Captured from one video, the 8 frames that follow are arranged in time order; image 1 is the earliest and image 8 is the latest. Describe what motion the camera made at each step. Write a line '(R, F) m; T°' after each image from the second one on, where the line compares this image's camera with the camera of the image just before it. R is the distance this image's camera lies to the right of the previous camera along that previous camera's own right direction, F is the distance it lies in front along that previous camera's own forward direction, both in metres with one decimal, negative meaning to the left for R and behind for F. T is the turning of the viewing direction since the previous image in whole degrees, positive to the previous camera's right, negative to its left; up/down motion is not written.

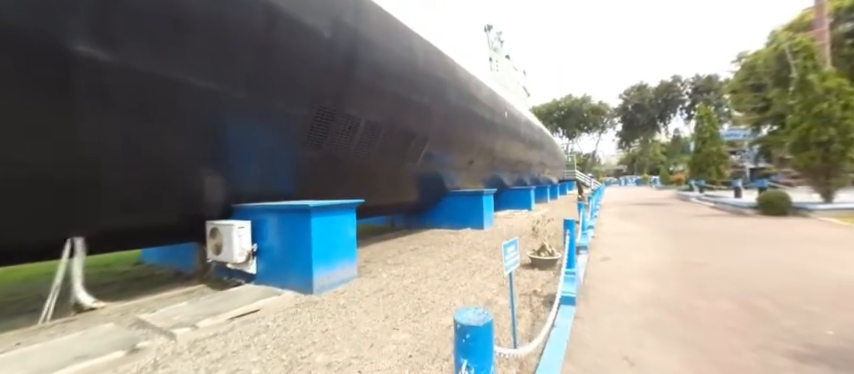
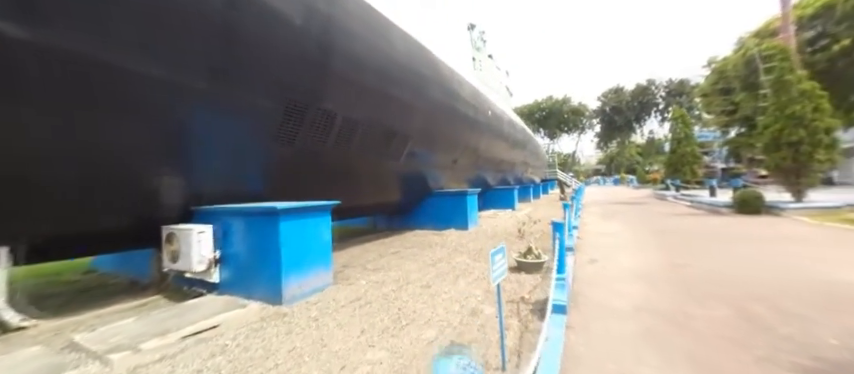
(0.0, +0.2) m; +3°
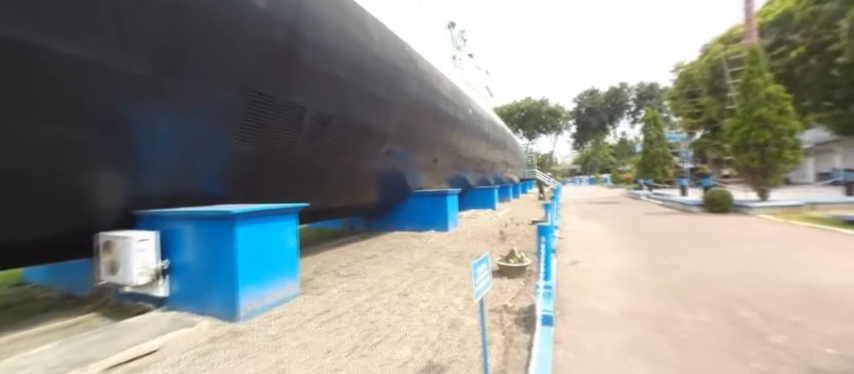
(0.0, +0.2) m; +4°
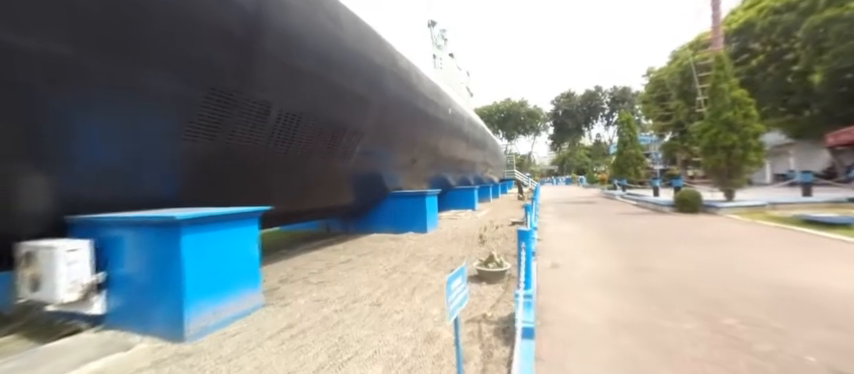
(+0.1, +0.2) m; +3°
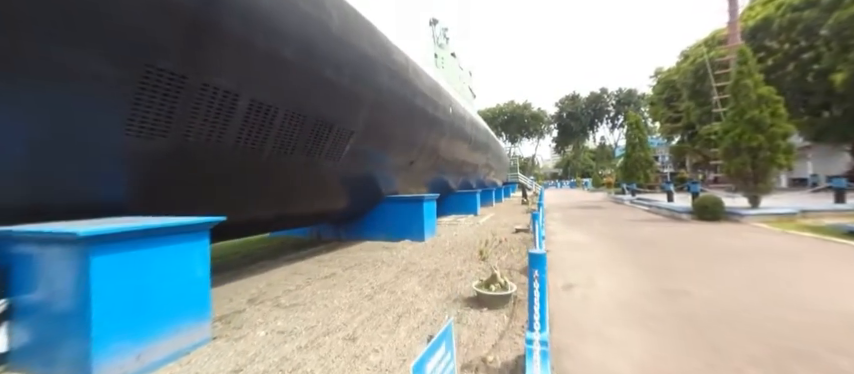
(+0.1, +0.5) m; -1°
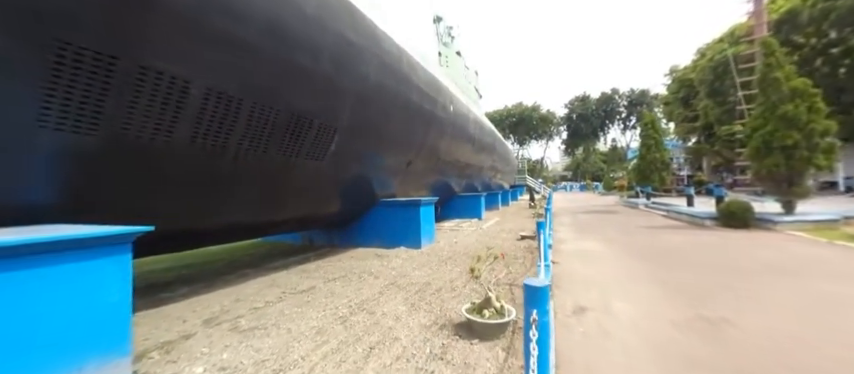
(+0.2, +0.5) m; -2°
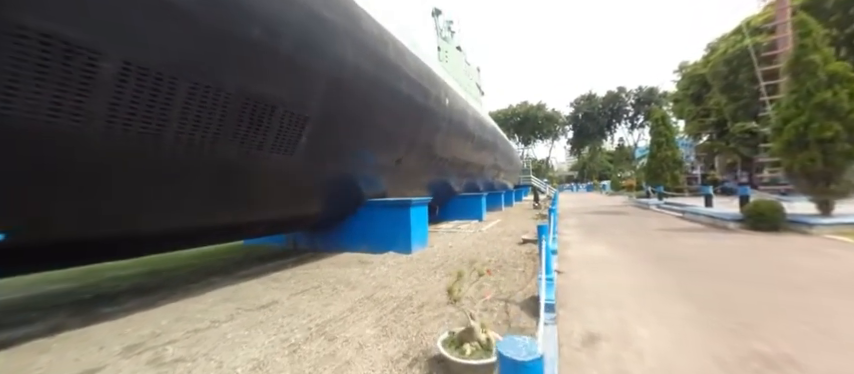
(+0.2, +0.6) m; -1°
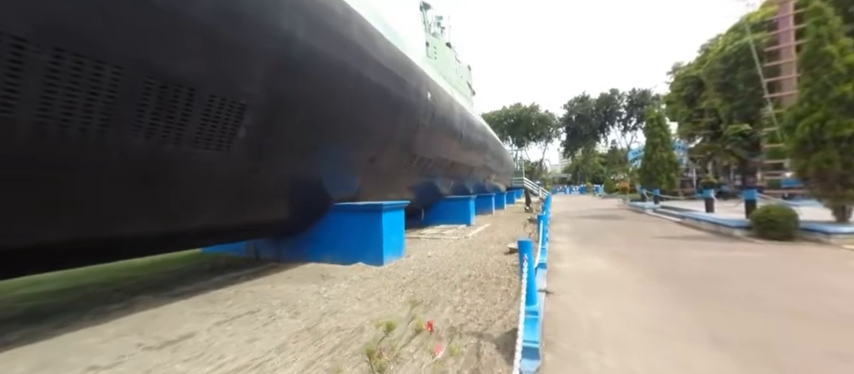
(+0.3, +0.6) m; +1°
